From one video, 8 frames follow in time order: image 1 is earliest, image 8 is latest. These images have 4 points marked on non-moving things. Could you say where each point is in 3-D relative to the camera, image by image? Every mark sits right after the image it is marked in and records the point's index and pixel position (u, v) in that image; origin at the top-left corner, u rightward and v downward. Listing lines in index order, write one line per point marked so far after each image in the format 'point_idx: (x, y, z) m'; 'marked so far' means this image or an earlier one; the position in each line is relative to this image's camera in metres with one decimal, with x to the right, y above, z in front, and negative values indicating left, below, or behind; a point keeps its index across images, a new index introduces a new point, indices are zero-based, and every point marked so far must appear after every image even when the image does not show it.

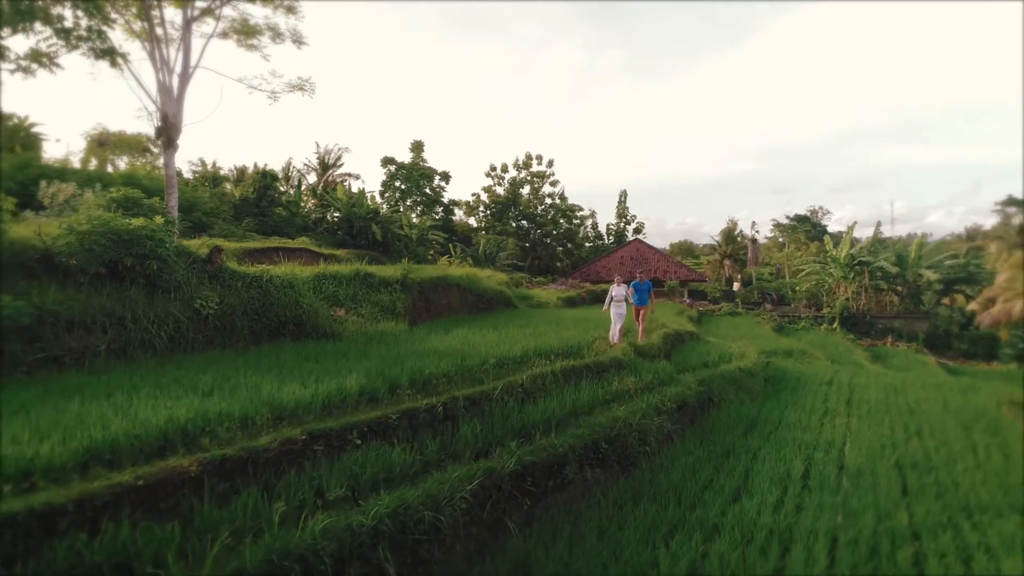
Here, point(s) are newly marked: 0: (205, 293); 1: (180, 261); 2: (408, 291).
0: (-2.0, 0.0, +4.6) m
1: (-2.1, +0.2, +4.5) m
2: (-0.9, 0.0, +6.5) m
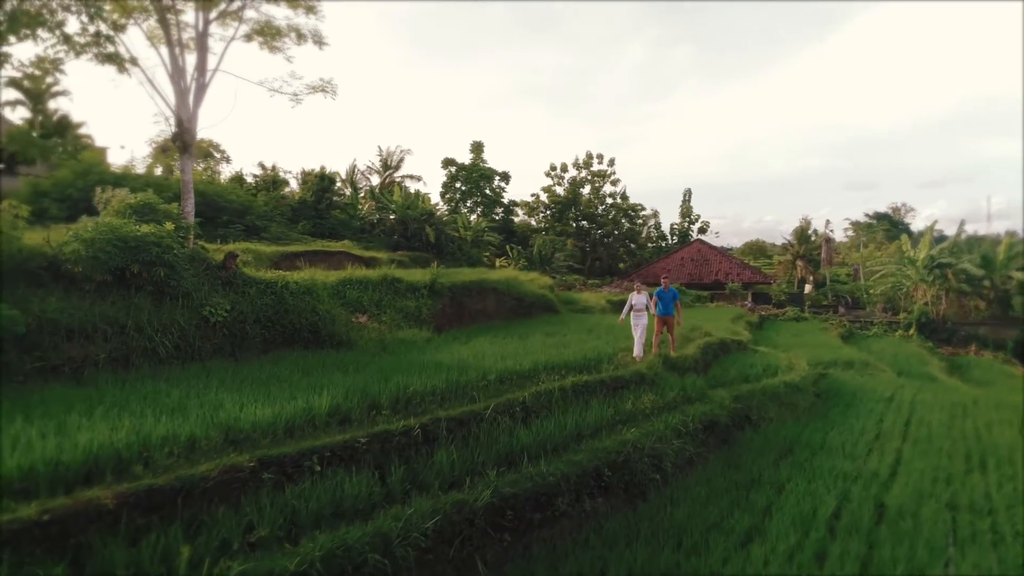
0: (-1.9, -0.1, +4.5) m
1: (-2.0, +0.1, +4.4) m
2: (-0.7, -0.1, +6.3) m
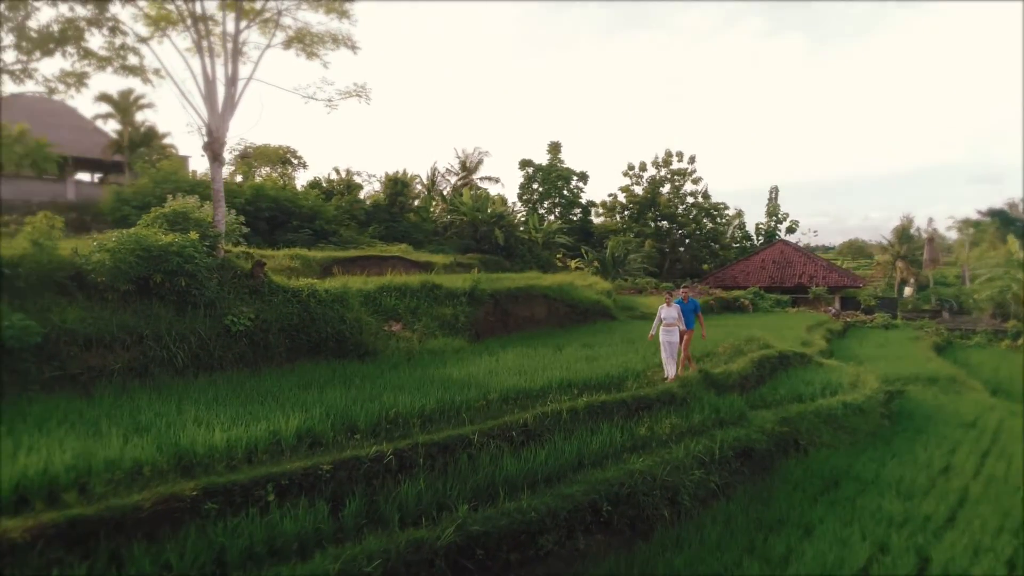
0: (-1.7, -0.1, +4.5) m
1: (-1.9, +0.1, +4.4) m
2: (-0.3, -0.1, +6.1) m
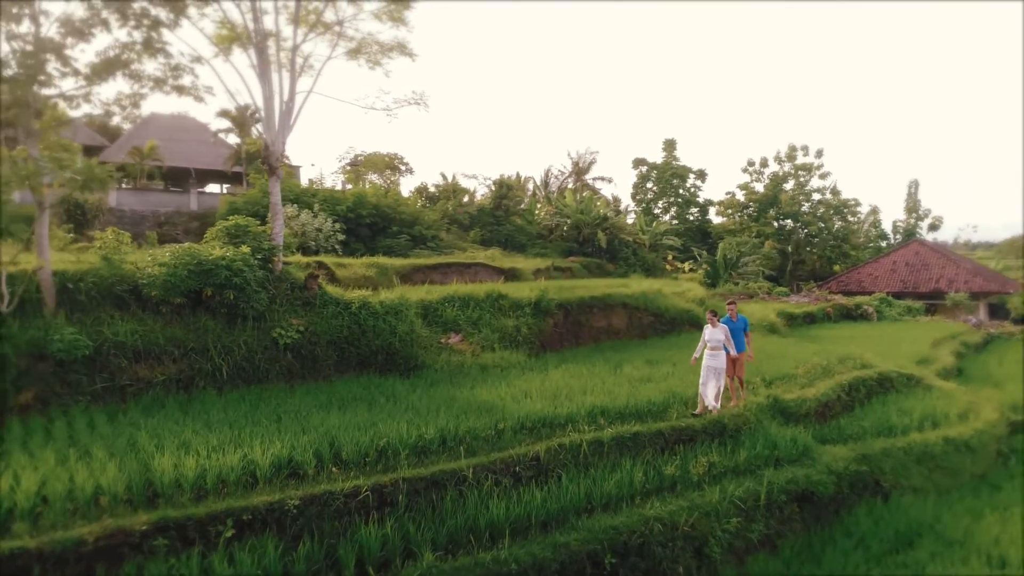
0: (-1.4, -0.2, +4.5) m
1: (-1.6, 0.0, +4.5) m
2: (+0.3, -0.2, +5.9) m
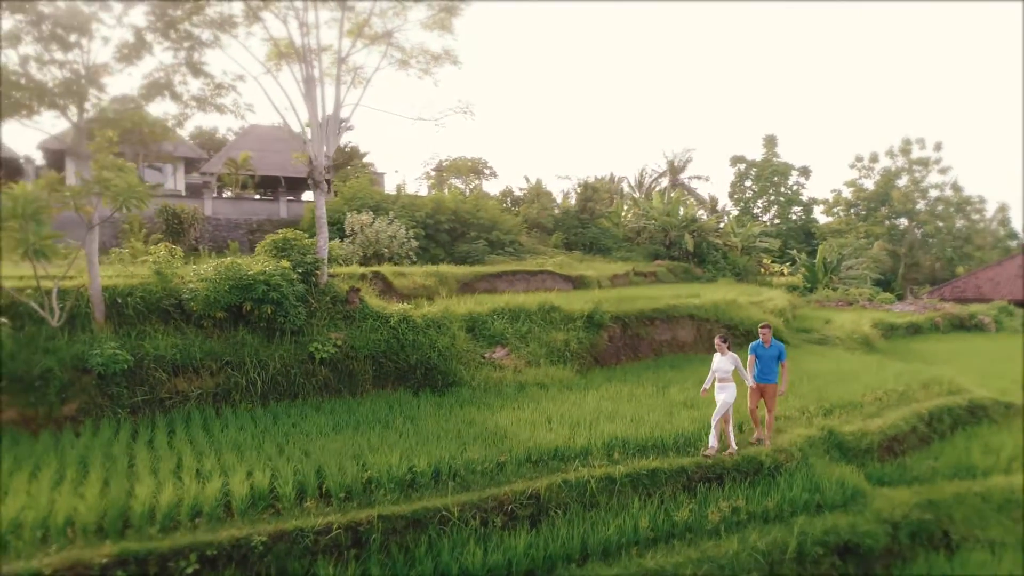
0: (-1.2, -0.3, +4.6) m
1: (-1.3, -0.1, +4.5) m
2: (+0.7, -0.3, +5.6) m
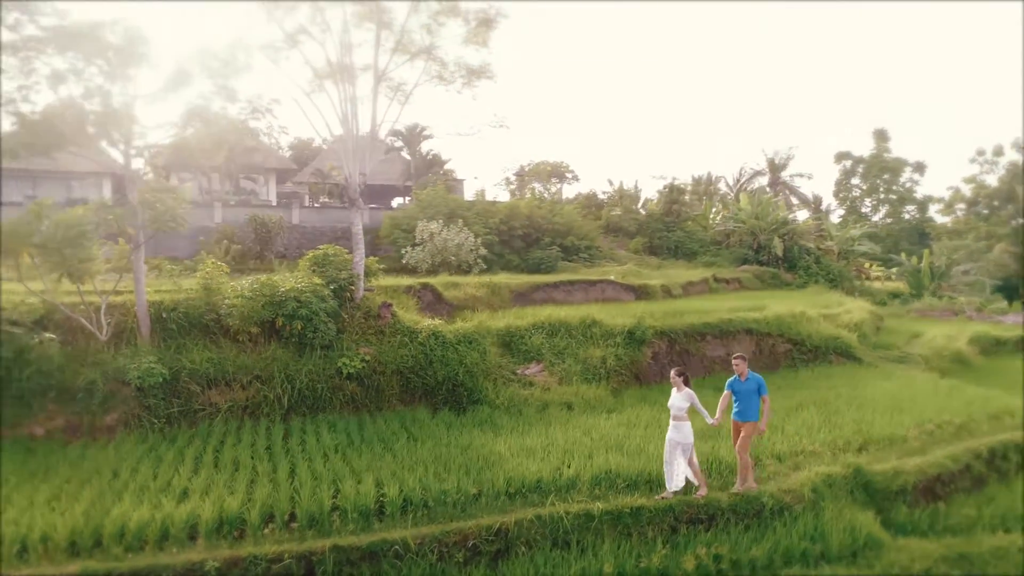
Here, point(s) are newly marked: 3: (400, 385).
0: (-1.0, -0.4, +4.7) m
1: (-1.2, -0.2, +4.6) m
2: (+1.0, -0.4, +5.4) m
3: (-0.7, -0.6, +4.7) m
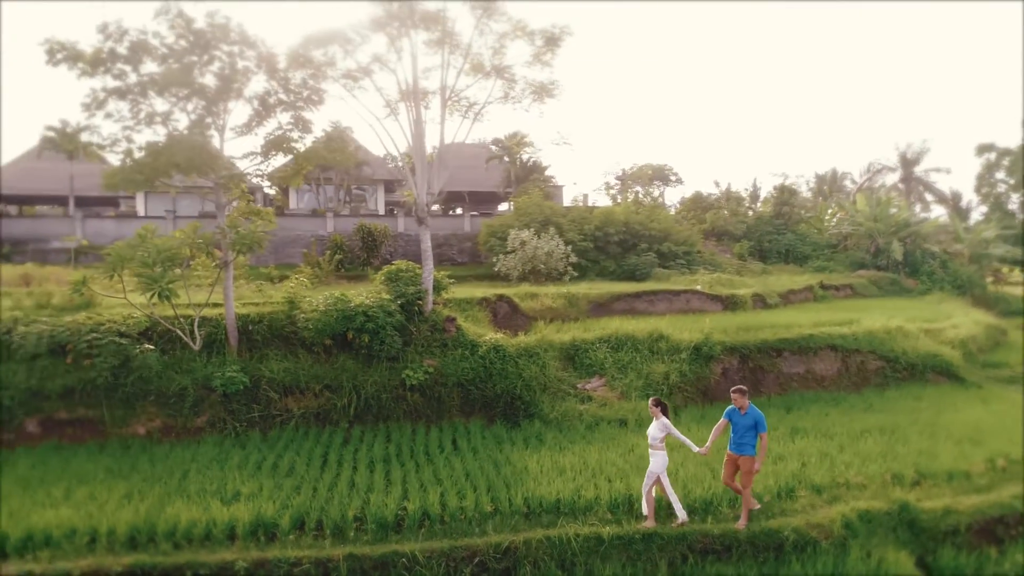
0: (-0.6, -0.5, +4.9) m
1: (-0.8, -0.3, +4.9) m
2: (+1.5, -0.5, +5.3) m
3: (-0.3, -0.7, +4.9) m
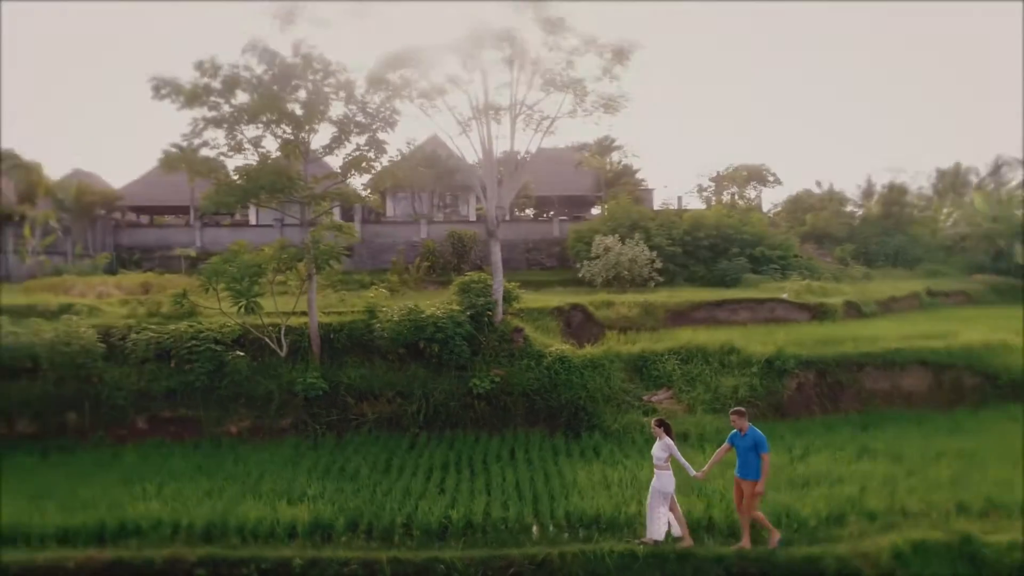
0: (-0.2, -0.6, +5.1) m
1: (-0.3, -0.4, +5.1) m
2: (+2.0, -0.6, +5.2) m
3: (+0.1, -0.8, +5.0) m
